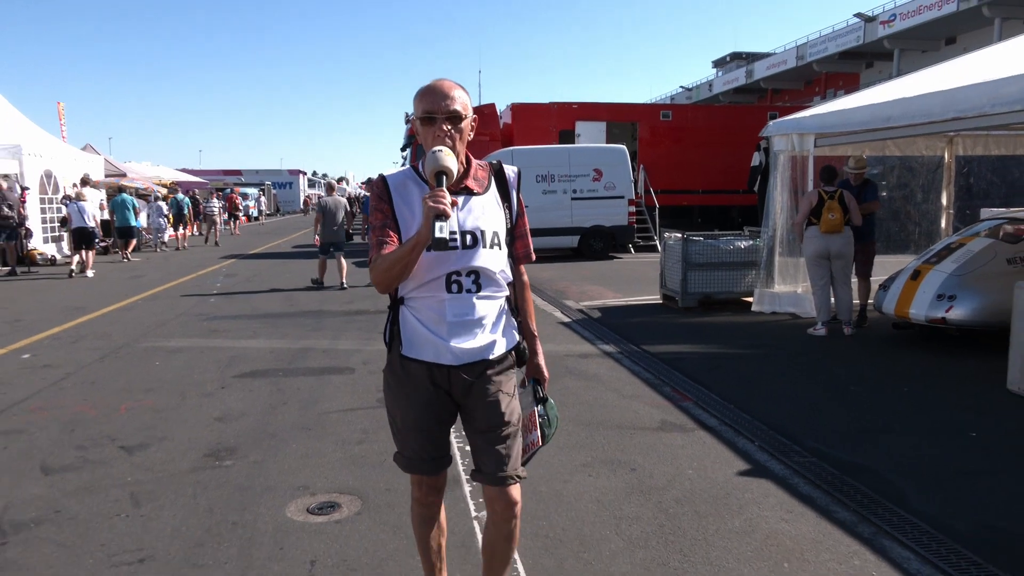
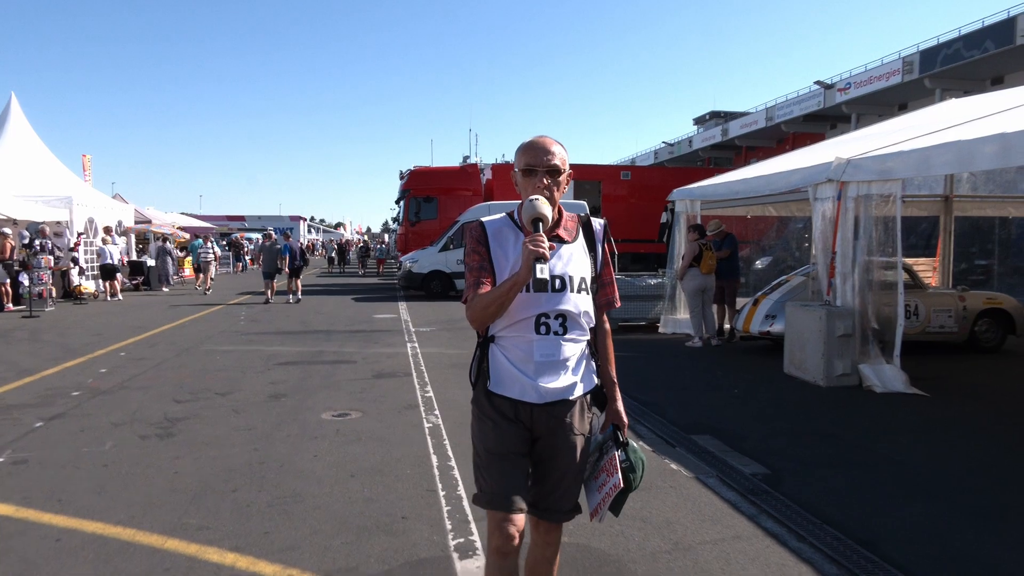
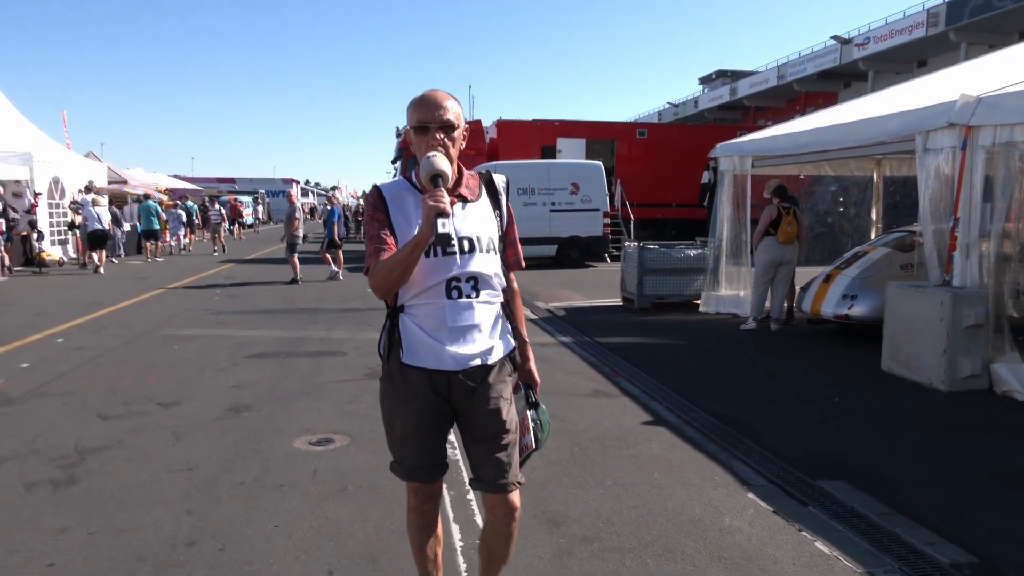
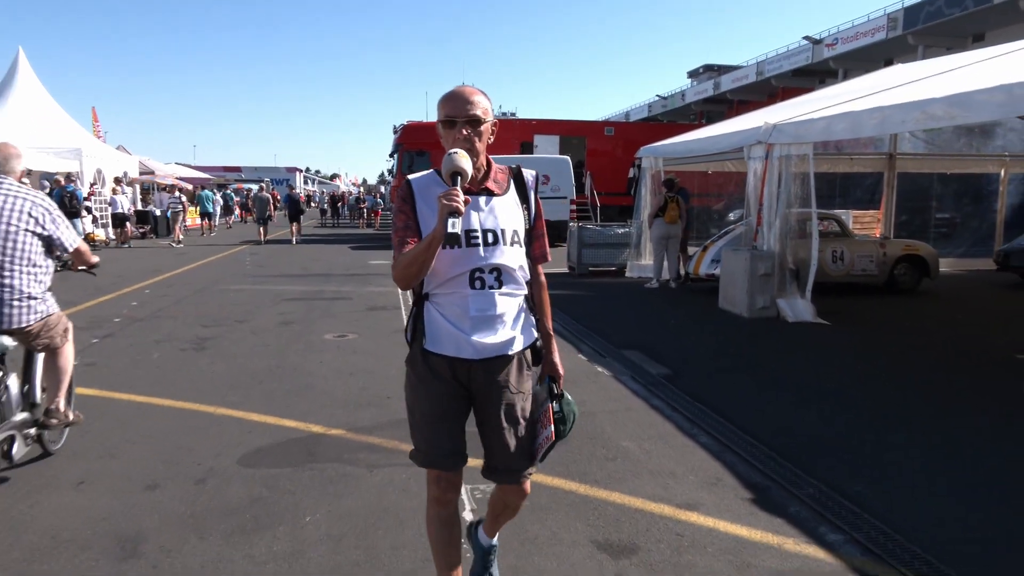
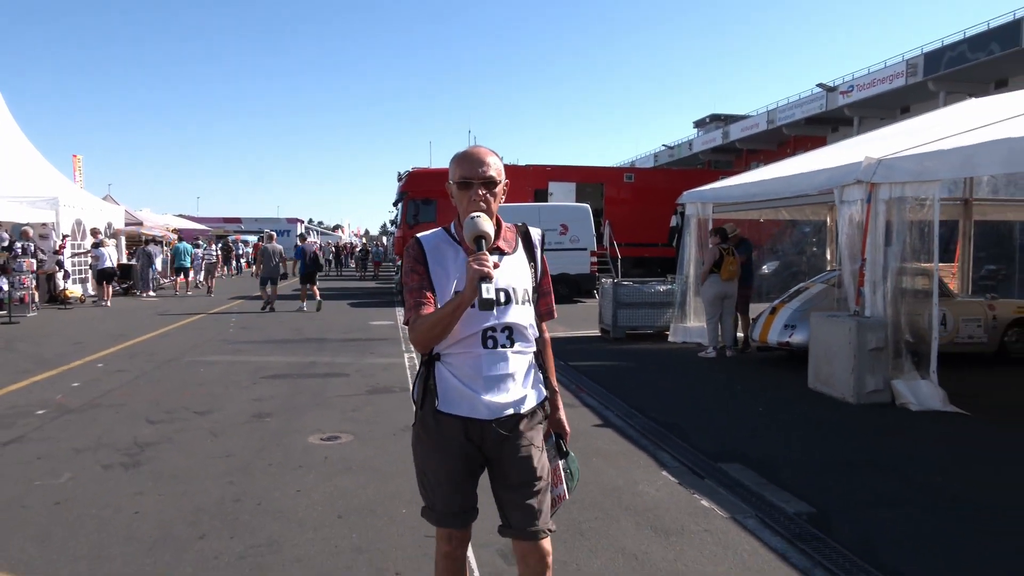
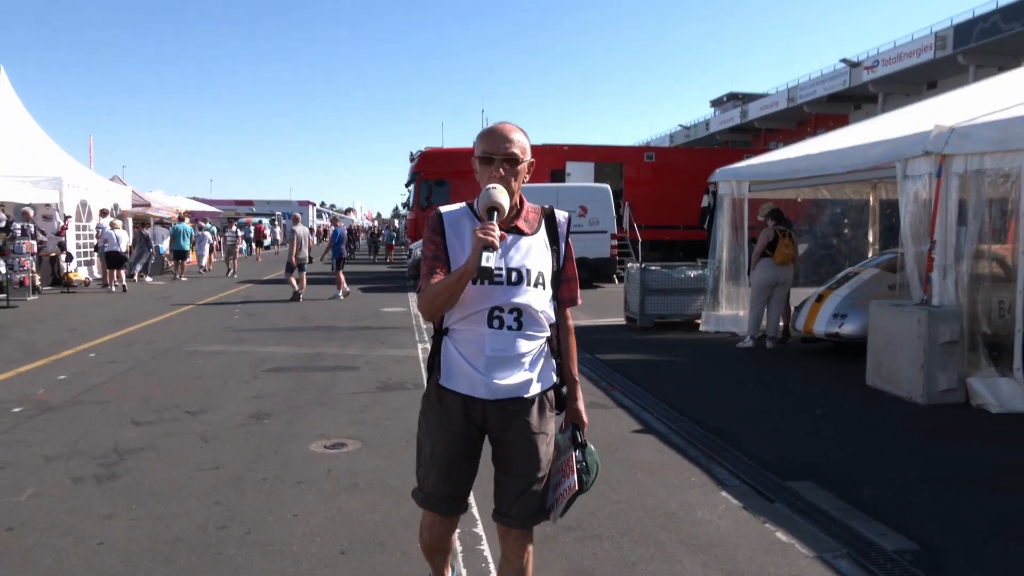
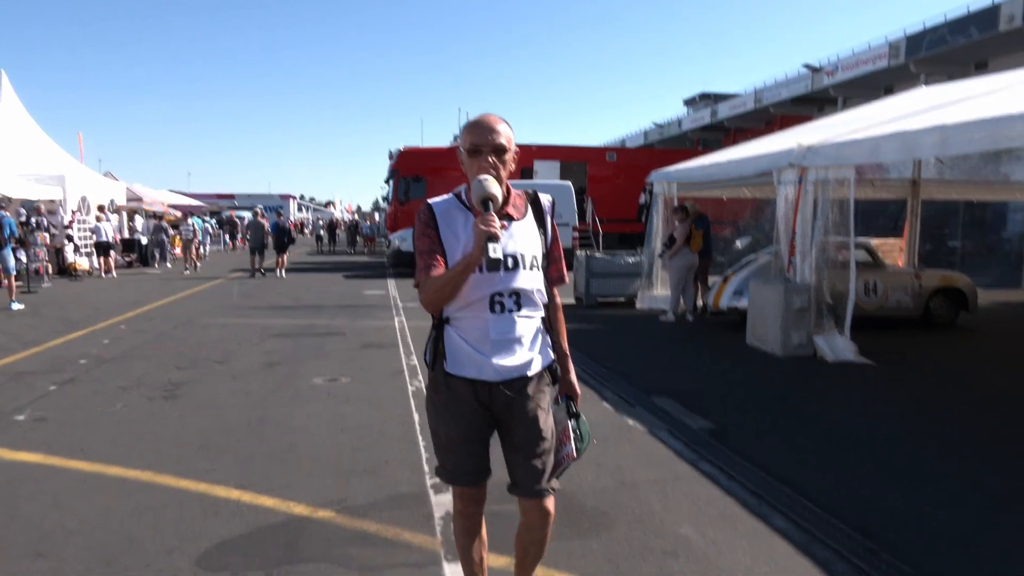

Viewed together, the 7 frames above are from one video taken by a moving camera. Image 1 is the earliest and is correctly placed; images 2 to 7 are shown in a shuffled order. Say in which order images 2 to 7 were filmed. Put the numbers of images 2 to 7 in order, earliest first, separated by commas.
3, 6, 5, 2, 7, 4
